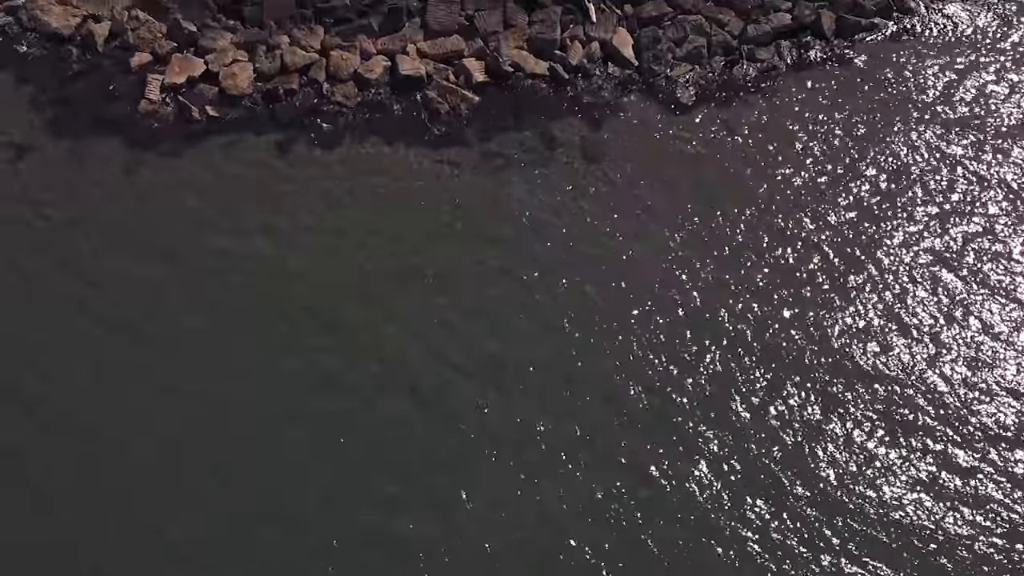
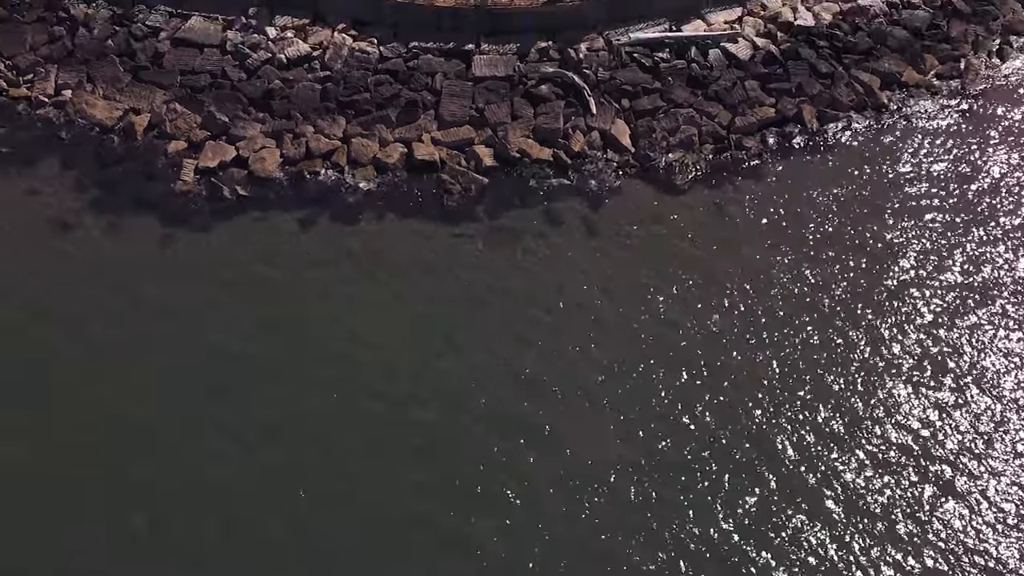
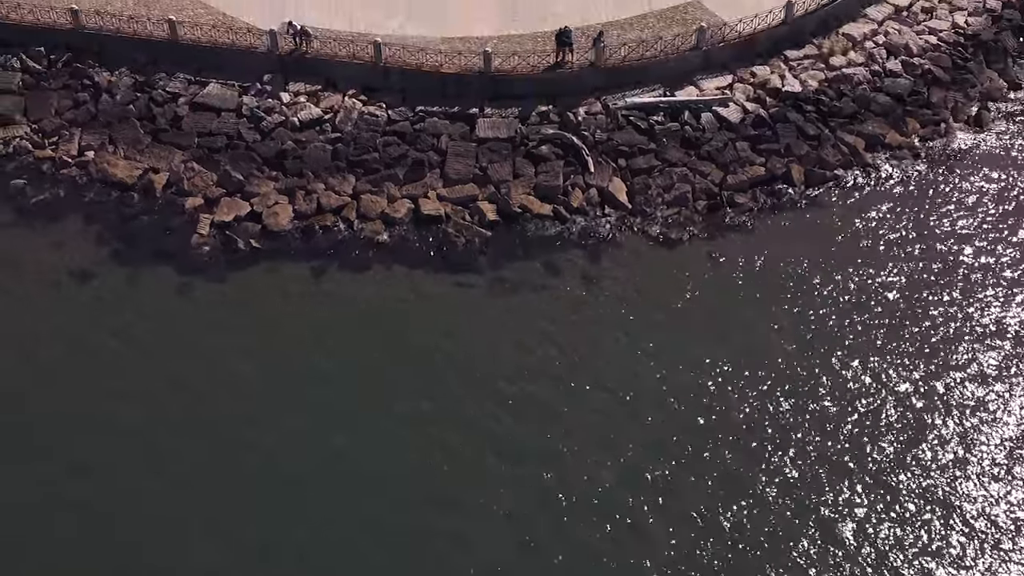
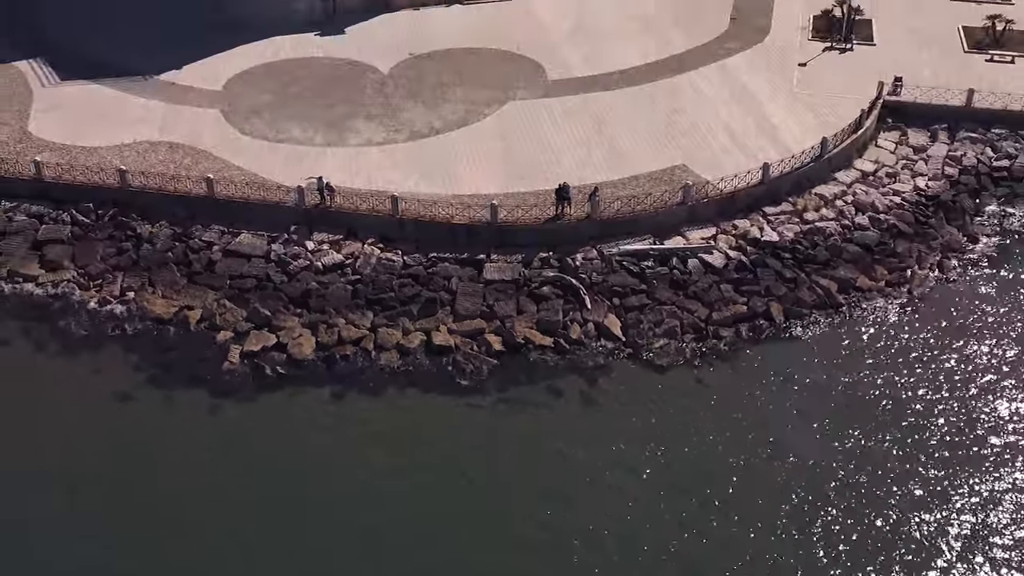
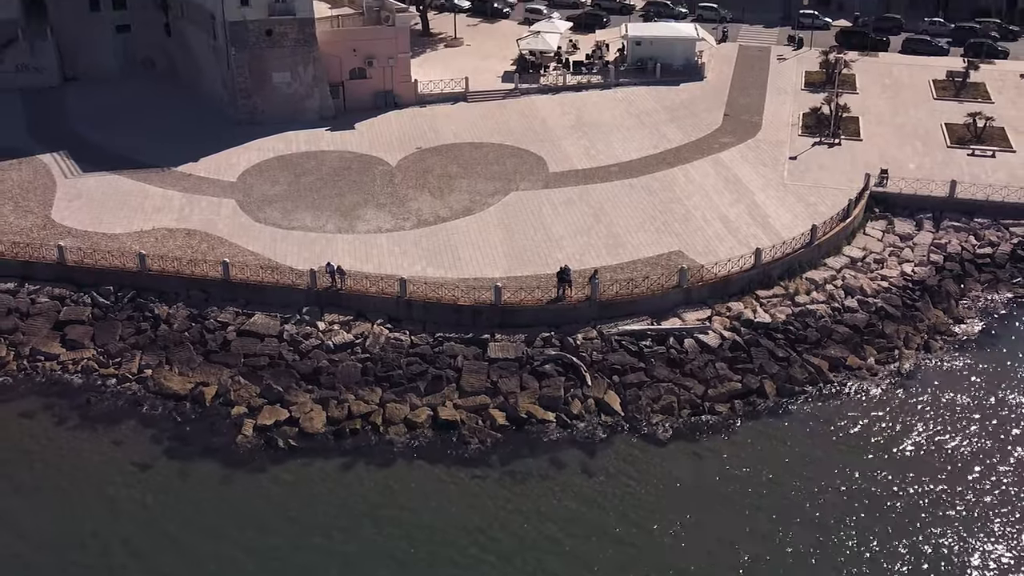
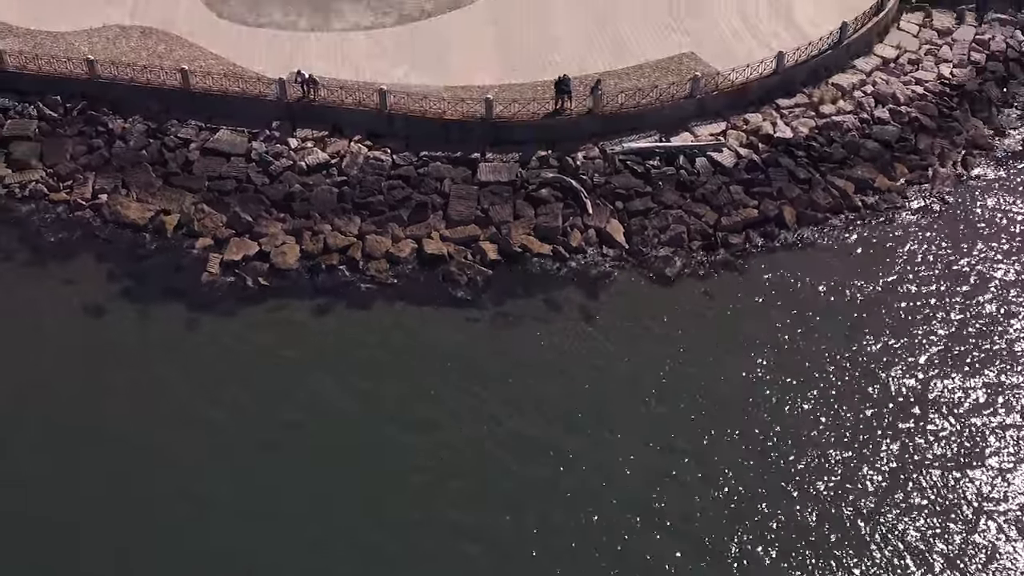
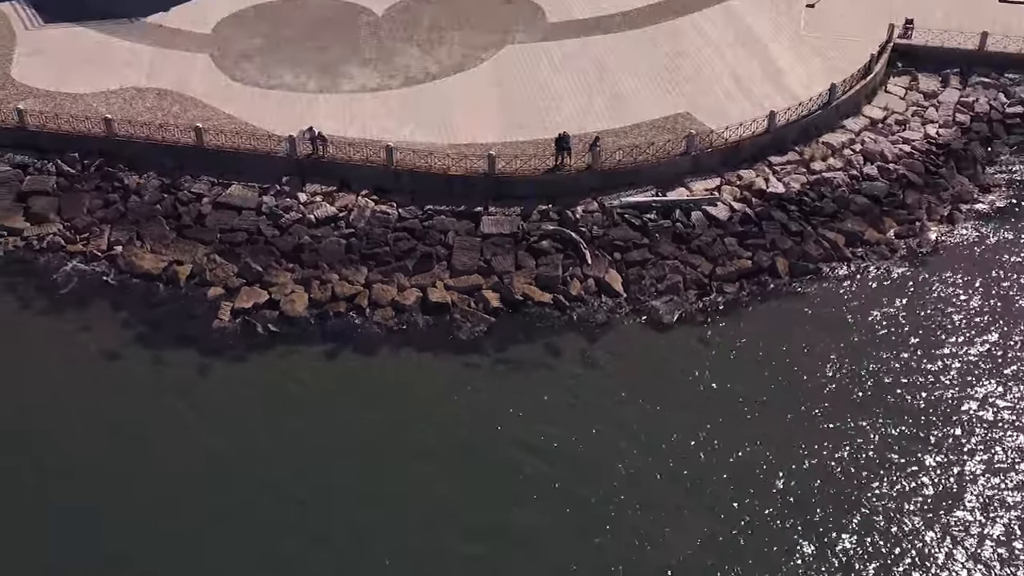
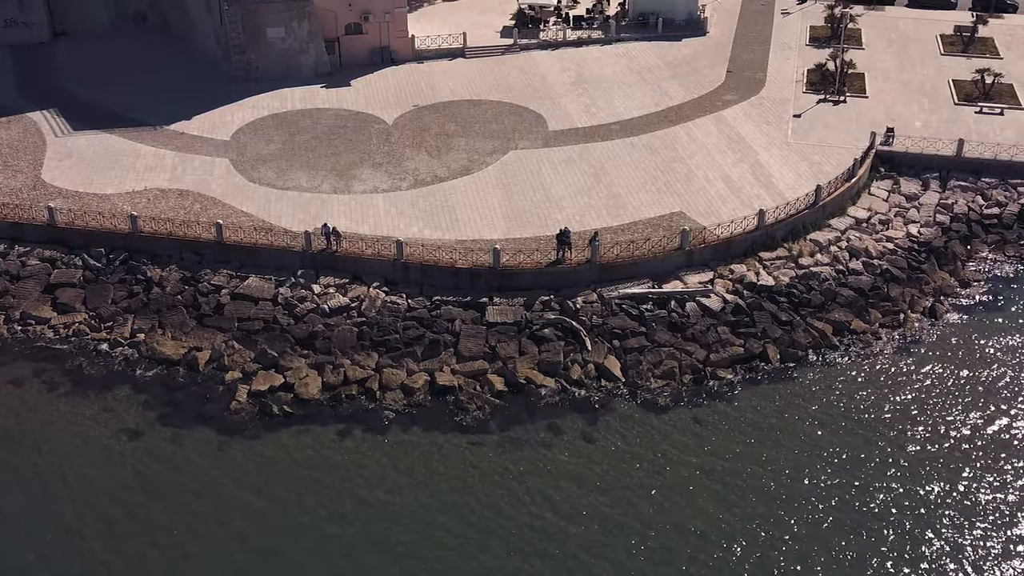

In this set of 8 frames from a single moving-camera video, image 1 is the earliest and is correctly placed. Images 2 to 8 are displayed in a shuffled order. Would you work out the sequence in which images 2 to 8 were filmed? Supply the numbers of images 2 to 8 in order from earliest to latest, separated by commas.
2, 3, 6, 7, 4, 8, 5
